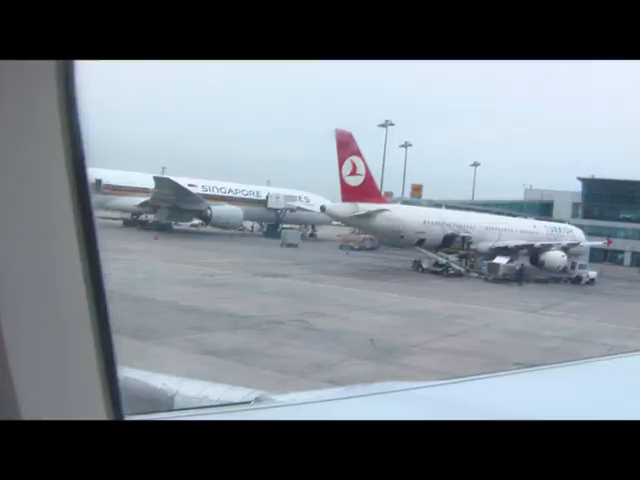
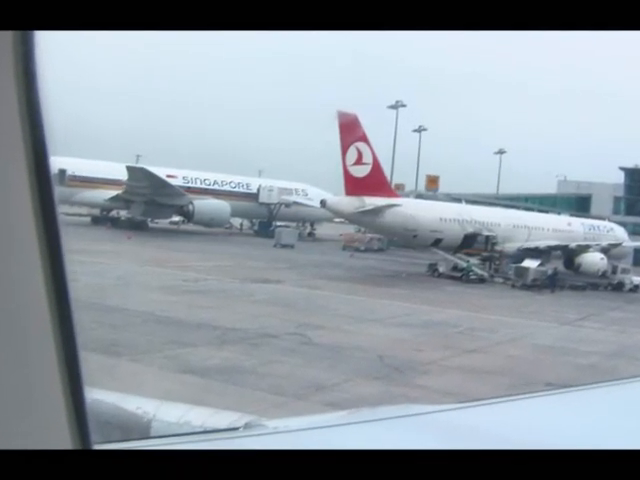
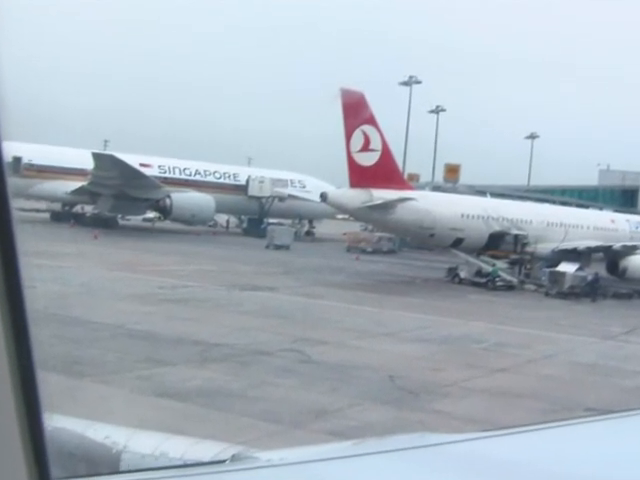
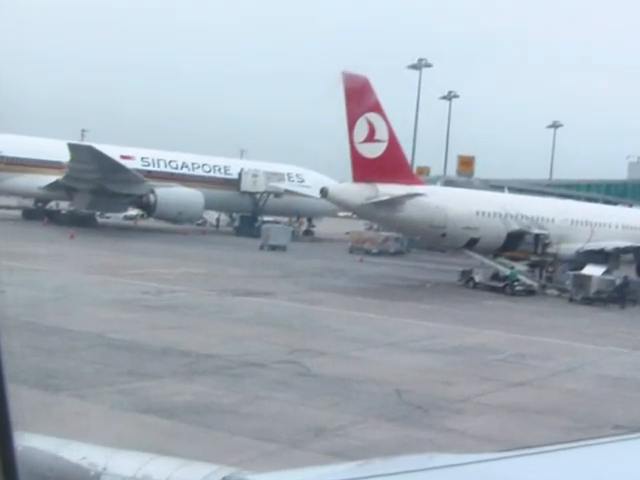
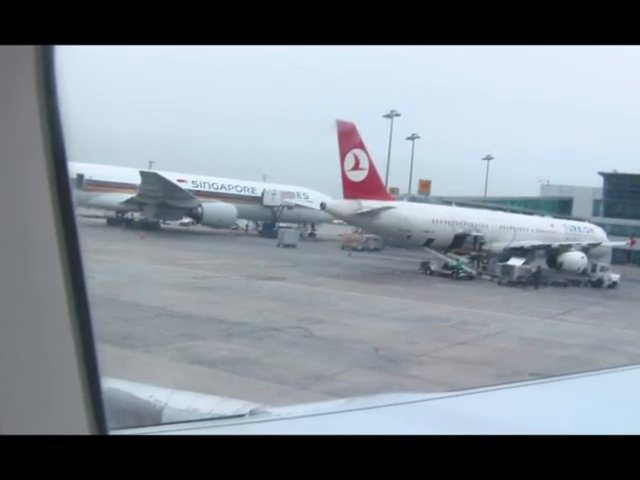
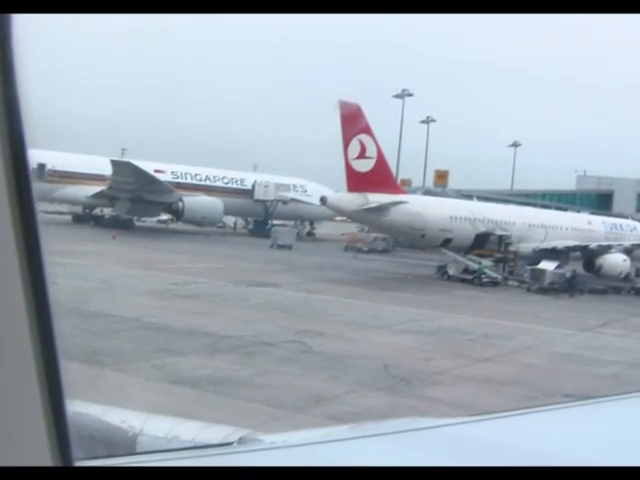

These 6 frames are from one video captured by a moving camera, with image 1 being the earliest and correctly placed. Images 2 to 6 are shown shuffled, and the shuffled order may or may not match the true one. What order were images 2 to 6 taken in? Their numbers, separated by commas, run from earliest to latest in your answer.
5, 2, 6, 3, 4
